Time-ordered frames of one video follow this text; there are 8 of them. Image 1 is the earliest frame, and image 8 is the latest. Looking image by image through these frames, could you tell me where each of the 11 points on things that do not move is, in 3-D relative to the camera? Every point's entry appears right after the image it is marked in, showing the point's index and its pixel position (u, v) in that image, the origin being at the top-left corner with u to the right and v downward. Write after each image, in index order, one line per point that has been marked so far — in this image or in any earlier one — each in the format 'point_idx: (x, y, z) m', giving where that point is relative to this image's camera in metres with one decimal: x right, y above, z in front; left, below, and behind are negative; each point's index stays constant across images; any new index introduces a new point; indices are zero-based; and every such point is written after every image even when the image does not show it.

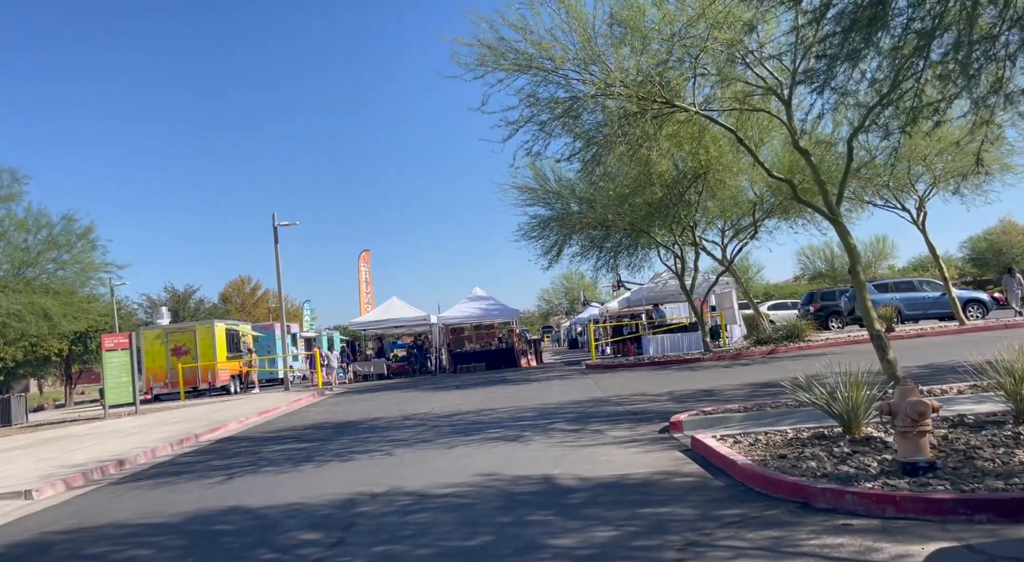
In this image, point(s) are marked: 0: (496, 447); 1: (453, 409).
0: (-0.3, -2.6, +10.3) m
1: (-1.4, -3.0, +15.5) m
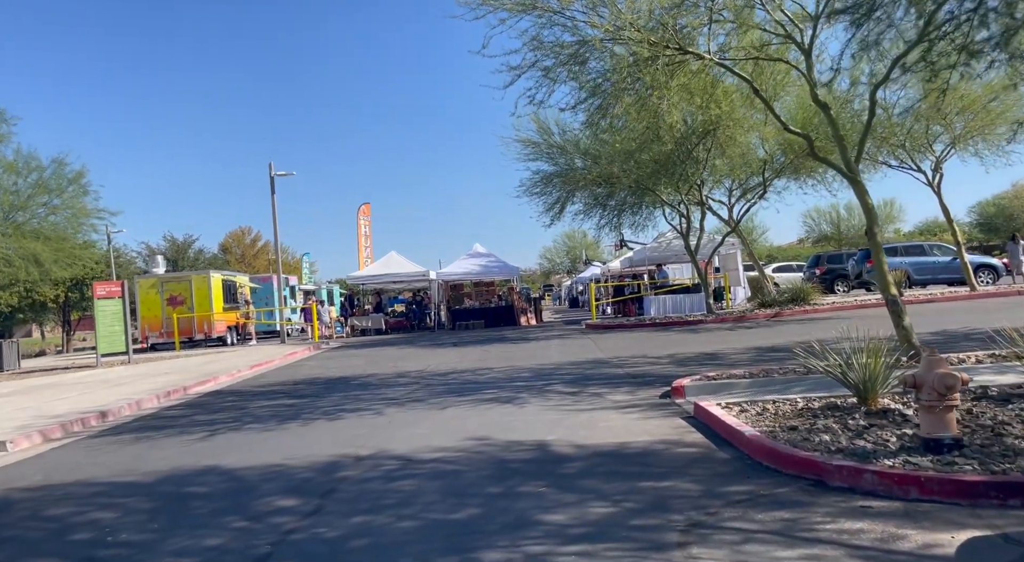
0: (-0.3, -1.9, +9.9) m
1: (-1.4, -2.0, +15.1) m
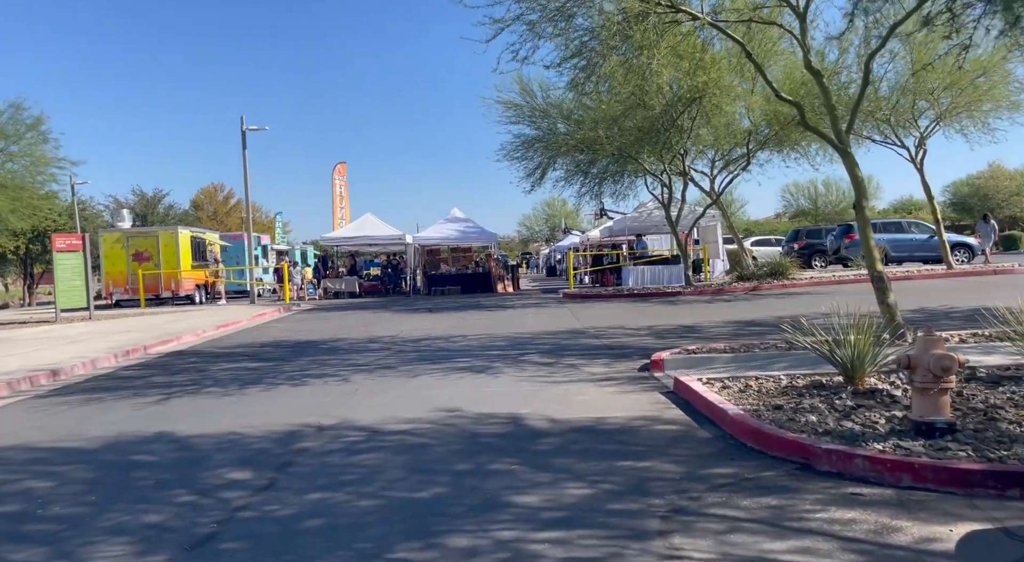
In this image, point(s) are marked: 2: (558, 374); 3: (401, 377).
0: (-0.7, -1.4, +9.5) m
1: (-2.0, -1.2, +14.7) m
2: (+0.7, -1.3, +9.5) m
3: (-1.6, -1.4, +9.8) m
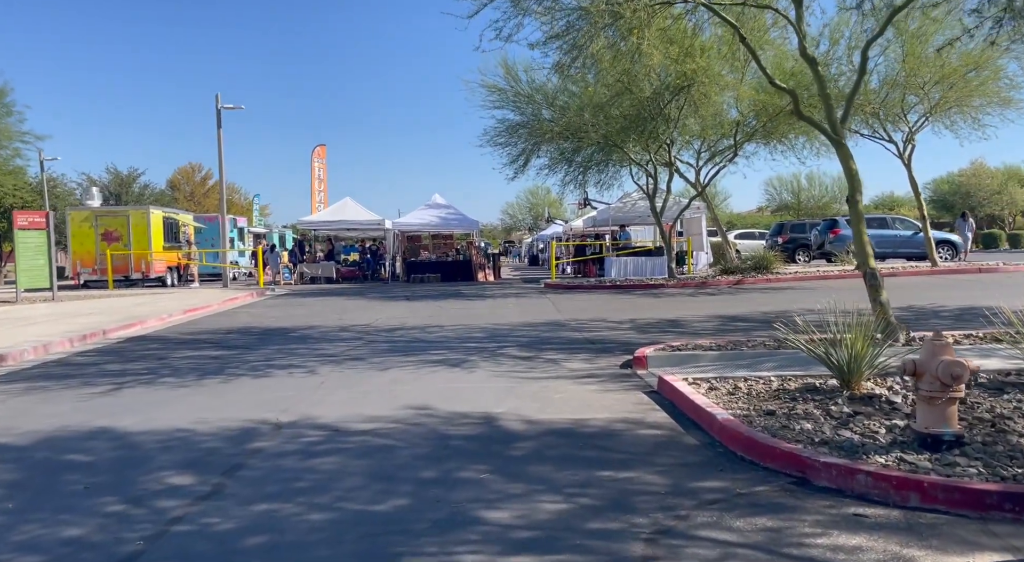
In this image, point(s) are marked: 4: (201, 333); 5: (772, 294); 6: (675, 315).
0: (-1.0, -1.2, +9.0) m
1: (-2.5, -0.9, +14.2) m
2: (+0.3, -1.2, +9.0) m
3: (-2.0, -1.2, +9.3) m
4: (-6.1, -1.0, +13.0) m
5: (+7.1, -0.3, +18.2) m
6: (+3.5, -0.7, +14.3) m
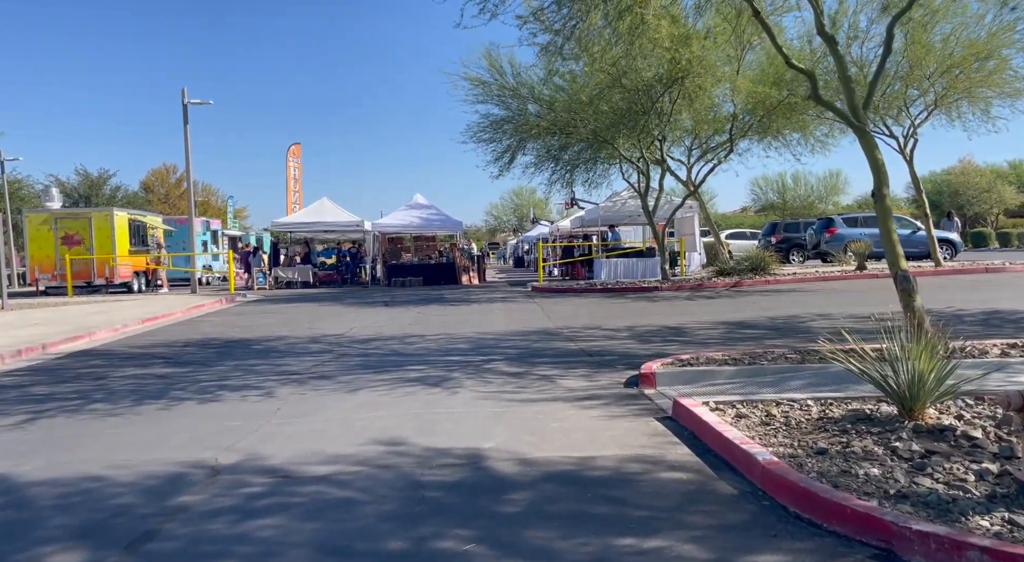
0: (-1.2, -1.3, +7.8) m
1: (-2.7, -1.0, +12.9) m
2: (+0.2, -1.3, +7.9) m
3: (-2.1, -1.3, +8.1) m
4: (-6.3, -1.2, +11.7) m
5: (+6.7, -0.4, +17.2) m
6: (+3.2, -0.8, +13.3) m
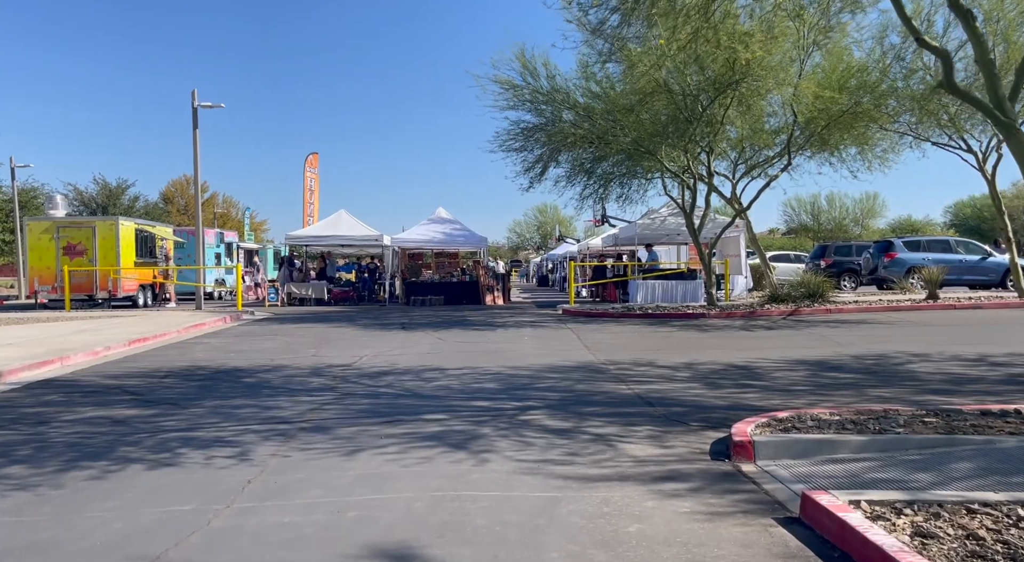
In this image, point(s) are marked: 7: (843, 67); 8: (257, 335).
0: (-0.7, -1.6, +5.9) m
1: (-2.1, -1.4, +11.1) m
2: (+0.6, -1.6, +6.0) m
3: (-1.7, -1.6, +6.2) m
4: (-5.7, -1.4, +10.0) m
5: (+7.5, -1.1, +15.0) m
6: (+3.8, -1.3, +11.2) m
7: (+9.2, +6.0, +18.6) m
8: (-6.0, -1.3, +15.7) m
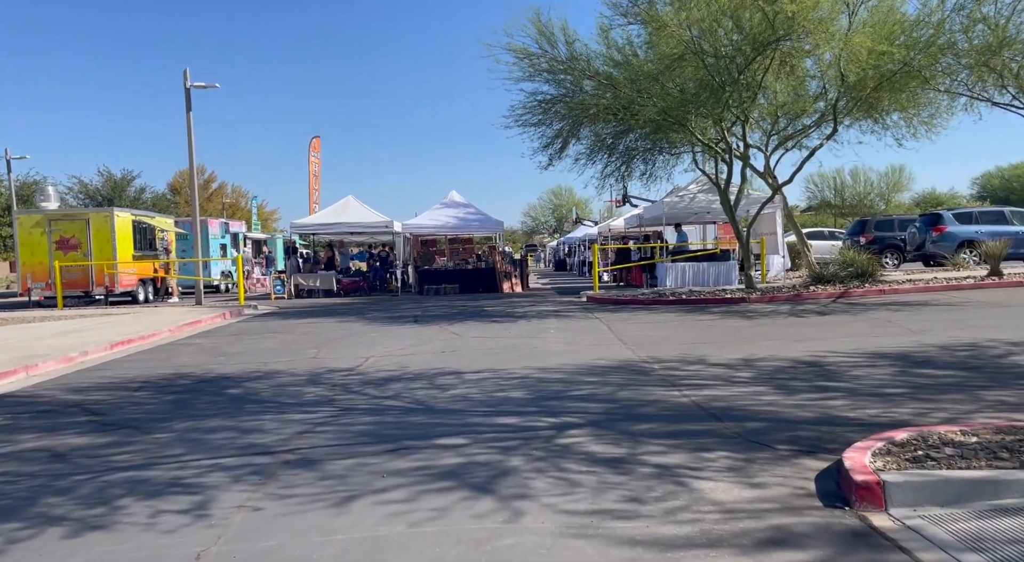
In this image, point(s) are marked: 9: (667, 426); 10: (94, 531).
0: (-0.5, -1.6, +4.4) m
1: (-1.7, -1.2, +9.6) m
2: (+0.9, -1.5, +4.5) m
3: (-1.4, -1.6, +4.8) m
4: (-5.4, -1.4, +8.6) m
5: (+7.9, -0.6, +13.4) m
6: (+4.2, -1.0, +9.6) m
7: (+9.6, +6.6, +16.8) m
8: (-5.5, -1.1, +14.3) m
9: (+1.5, -1.3, +6.3) m
10: (-2.7, -1.6, +4.4) m
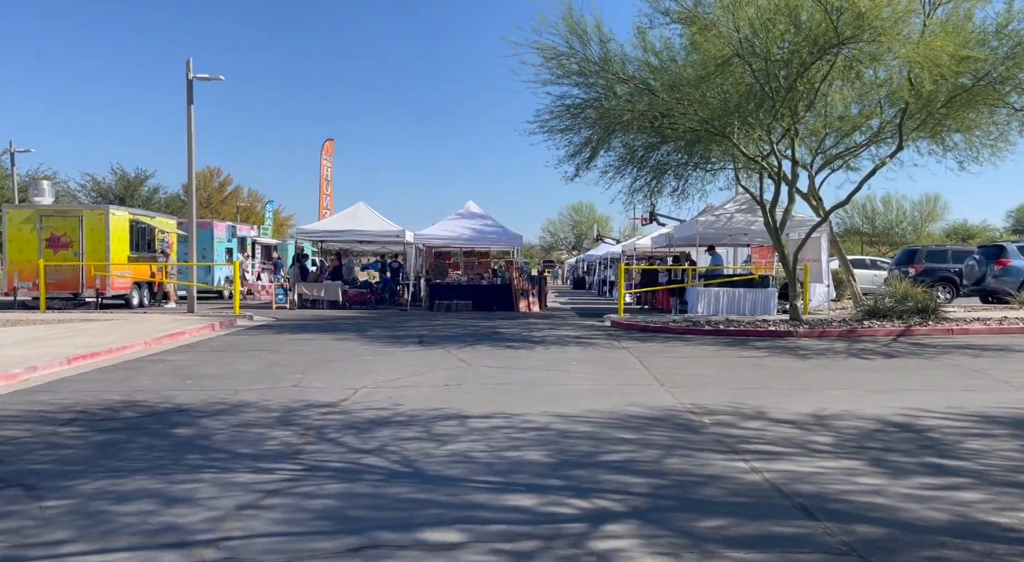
0: (-0.4, -1.7, +2.7) m
1: (-1.5, -1.5, +7.9) m
2: (+1.0, -1.7, +2.7) m
3: (-1.3, -1.7, +3.1) m
4: (-5.2, -1.5, +7.0) m
5: (+8.2, -1.3, +11.5) m
6: (+4.4, -1.5, +7.8) m
7: (+10.3, +5.7, +15.0) m
8: (-5.2, -1.3, +12.7) m
9: (+1.6, -1.6, +4.5) m
10: (-2.7, -1.7, +2.7) m
